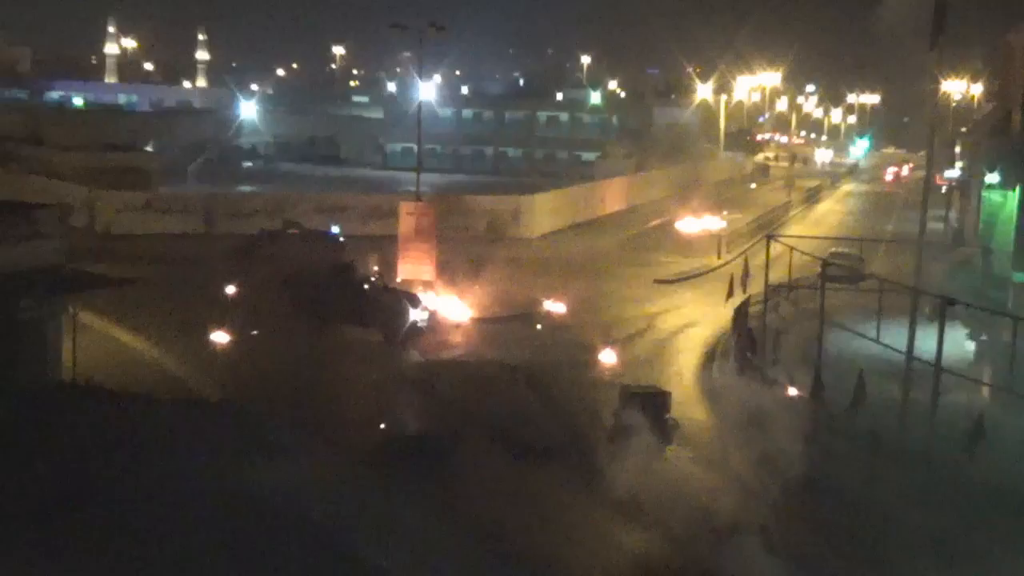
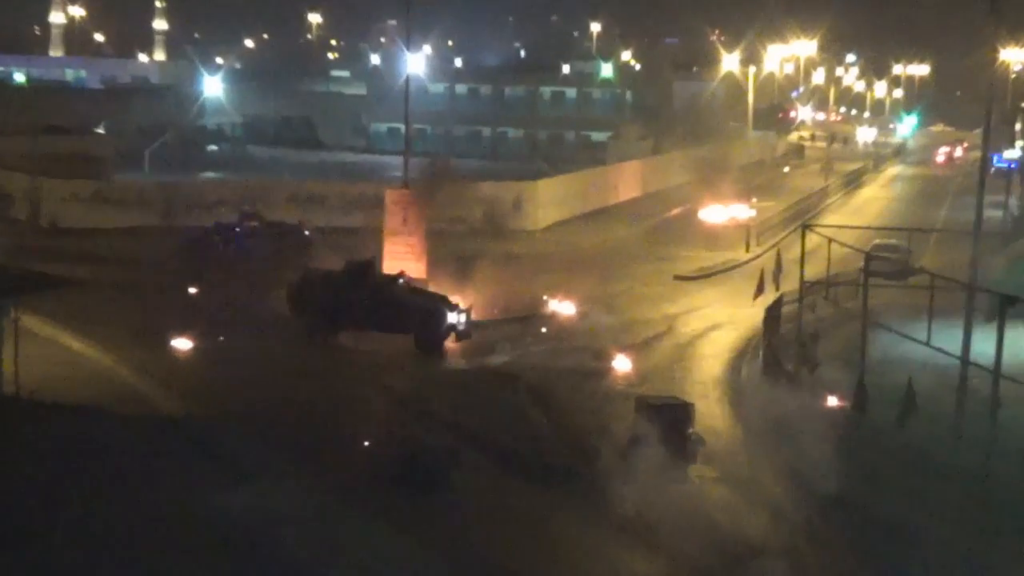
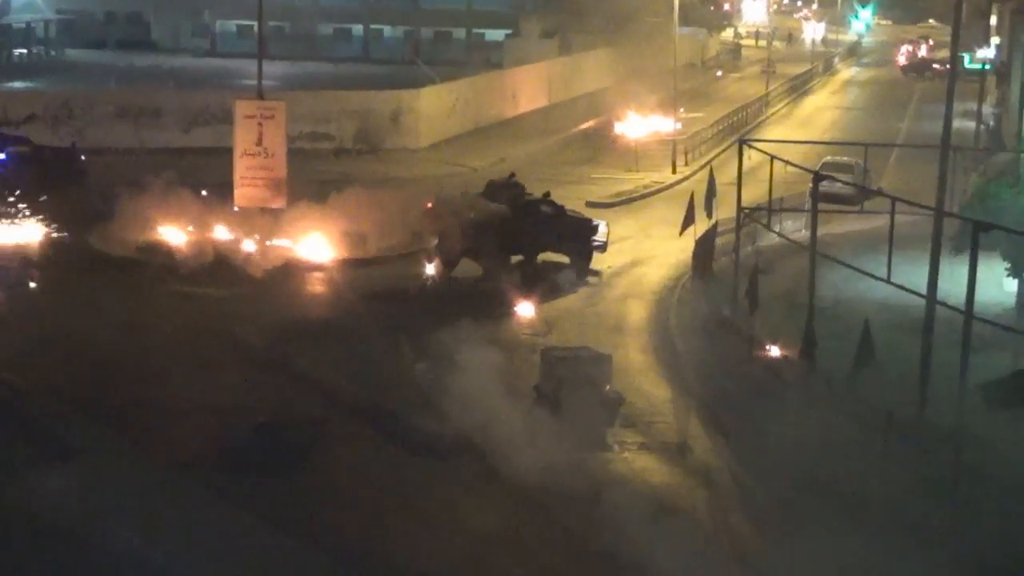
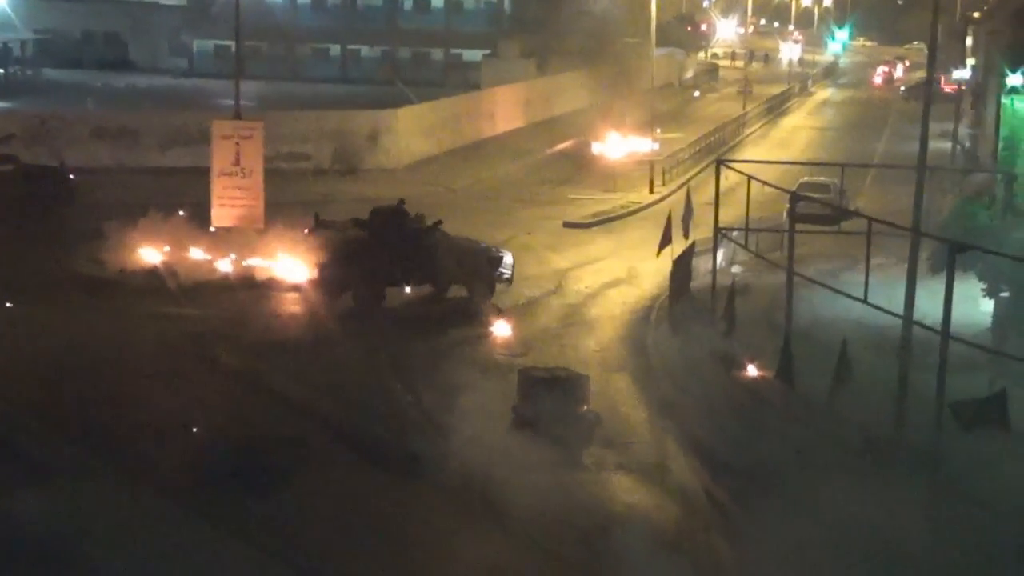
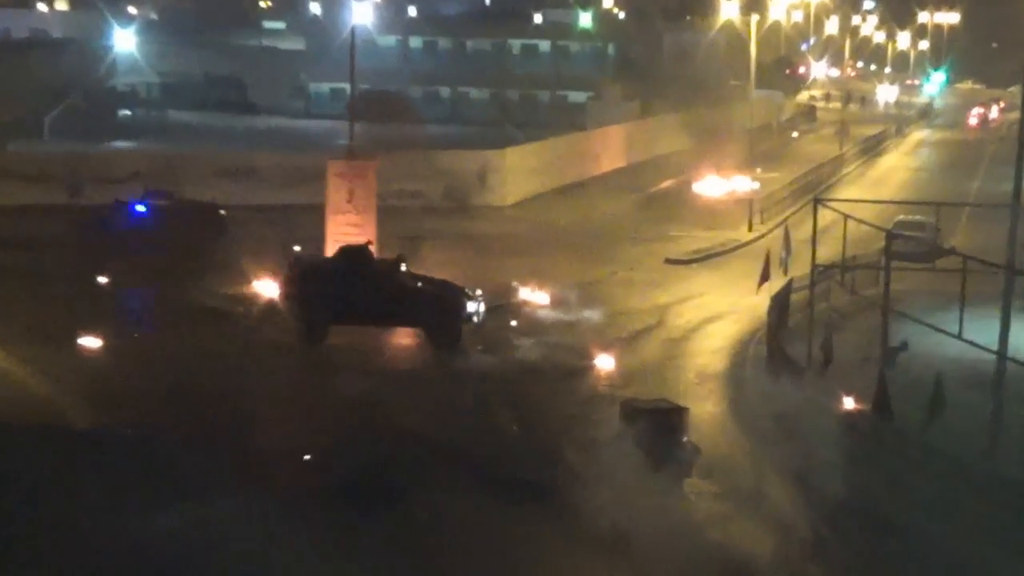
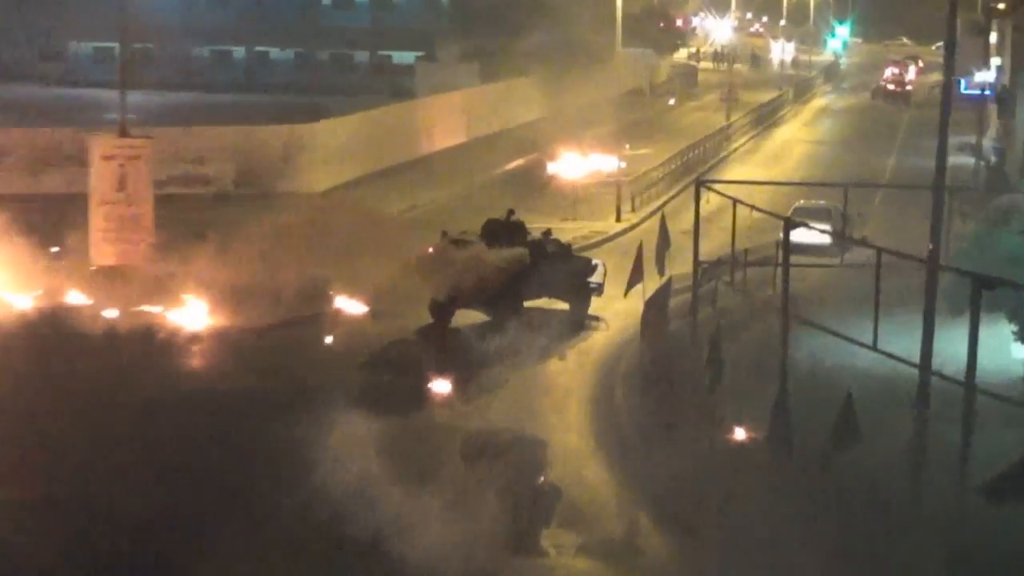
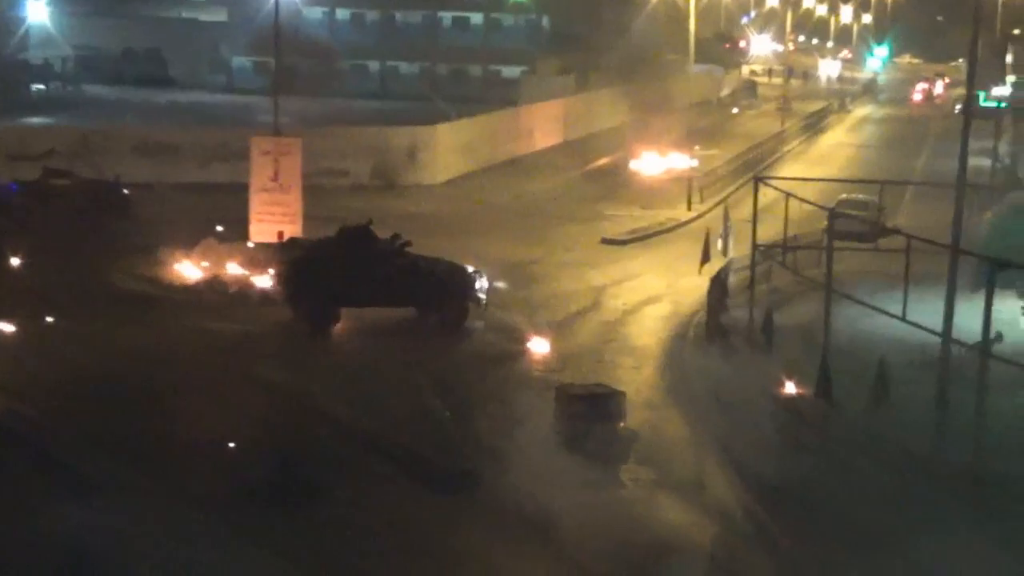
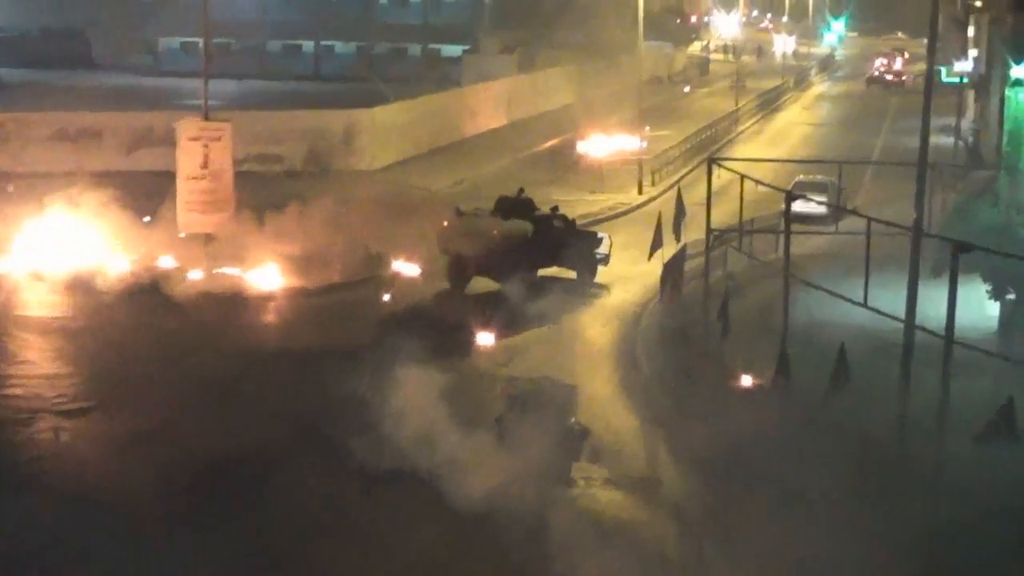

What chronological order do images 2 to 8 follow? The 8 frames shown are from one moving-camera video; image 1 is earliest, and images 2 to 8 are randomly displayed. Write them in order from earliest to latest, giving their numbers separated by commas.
2, 5, 7, 4, 3, 8, 6
